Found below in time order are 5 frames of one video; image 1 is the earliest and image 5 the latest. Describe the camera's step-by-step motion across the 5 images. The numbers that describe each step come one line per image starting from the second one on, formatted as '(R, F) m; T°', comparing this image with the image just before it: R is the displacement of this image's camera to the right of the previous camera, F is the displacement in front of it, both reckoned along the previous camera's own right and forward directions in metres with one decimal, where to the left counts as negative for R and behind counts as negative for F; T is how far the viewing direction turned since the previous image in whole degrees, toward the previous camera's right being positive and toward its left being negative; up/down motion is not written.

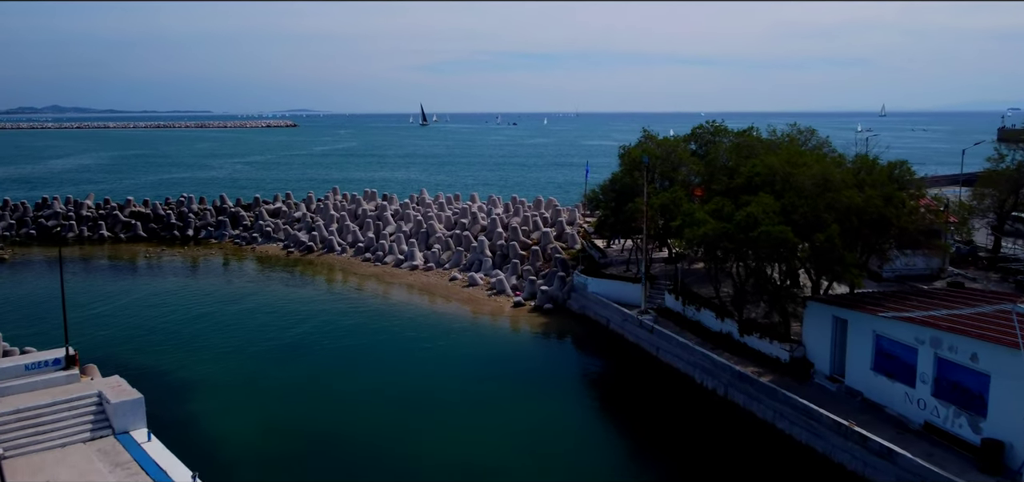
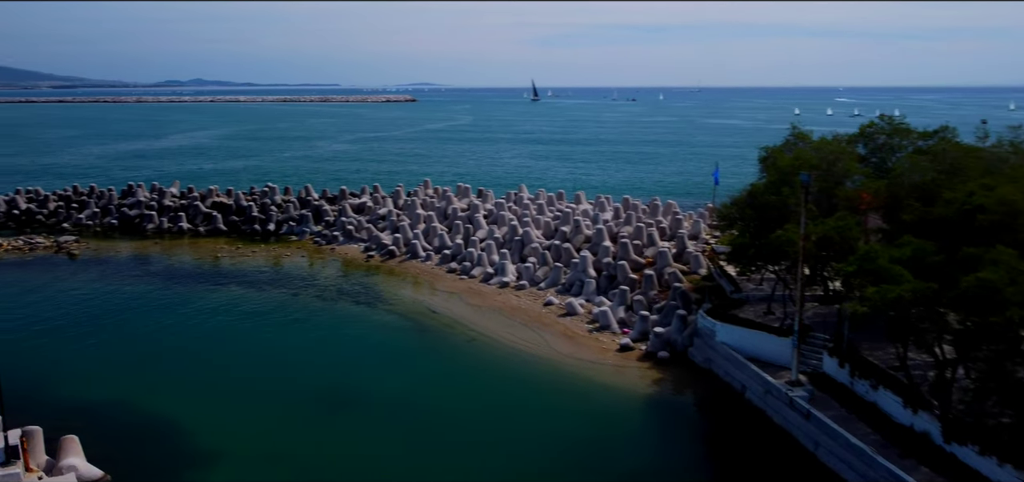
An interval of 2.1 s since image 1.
(+0.1, +4.4) m; -8°
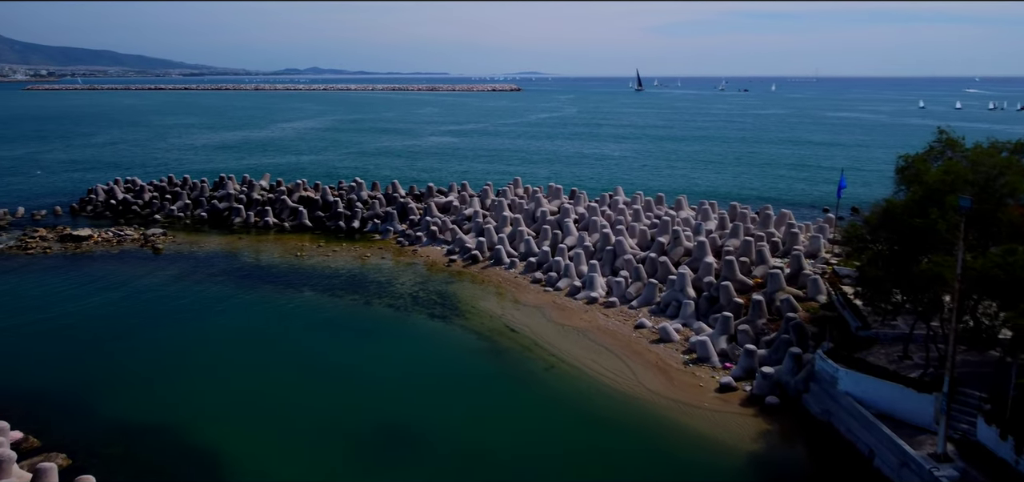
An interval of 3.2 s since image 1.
(+0.3, +2.1) m; -7°
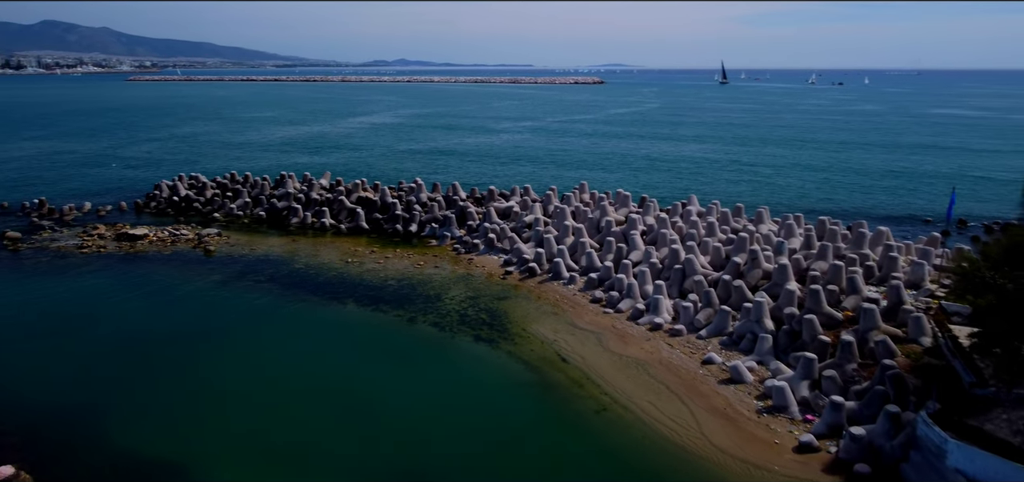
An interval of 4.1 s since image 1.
(+0.5, +1.9) m; -6°
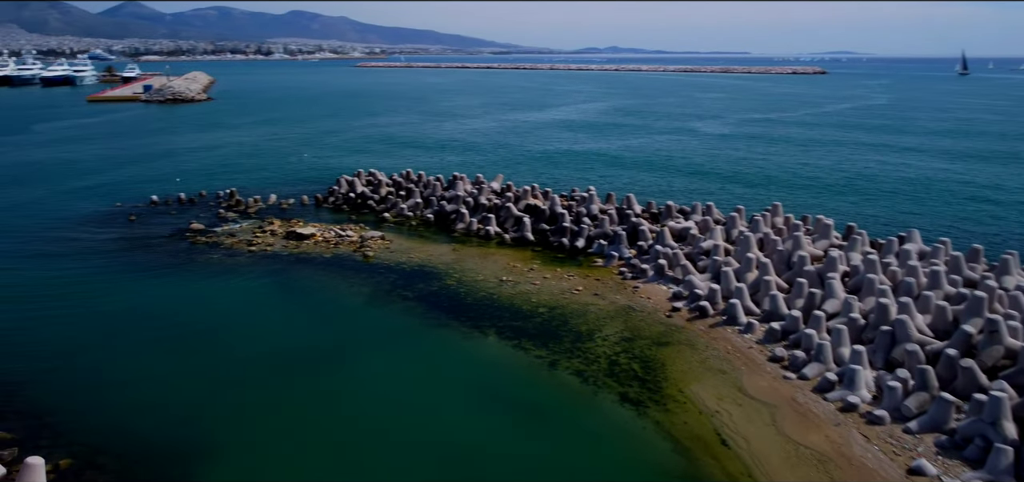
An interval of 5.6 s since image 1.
(+0.8, +2.8) m; -14°
